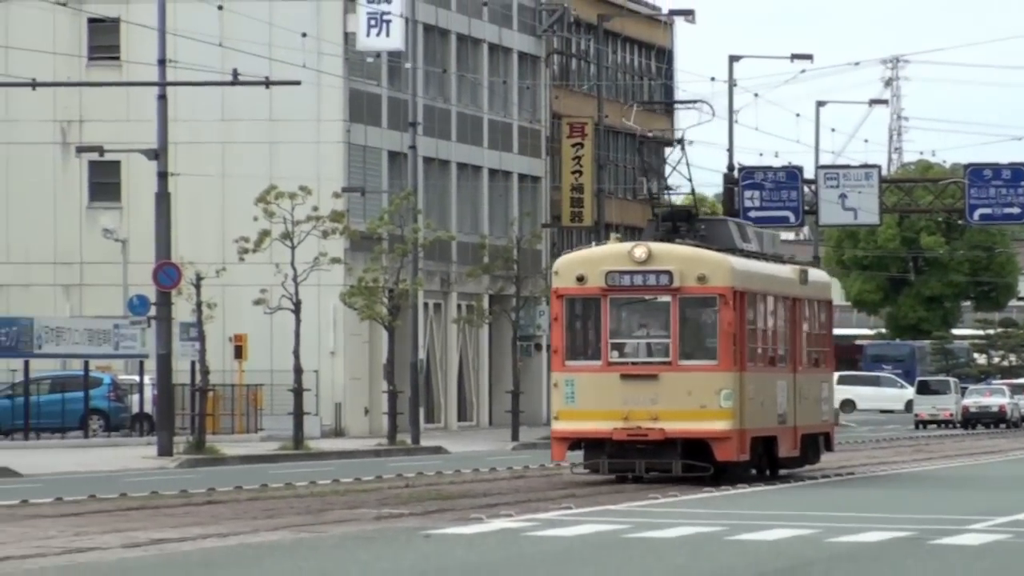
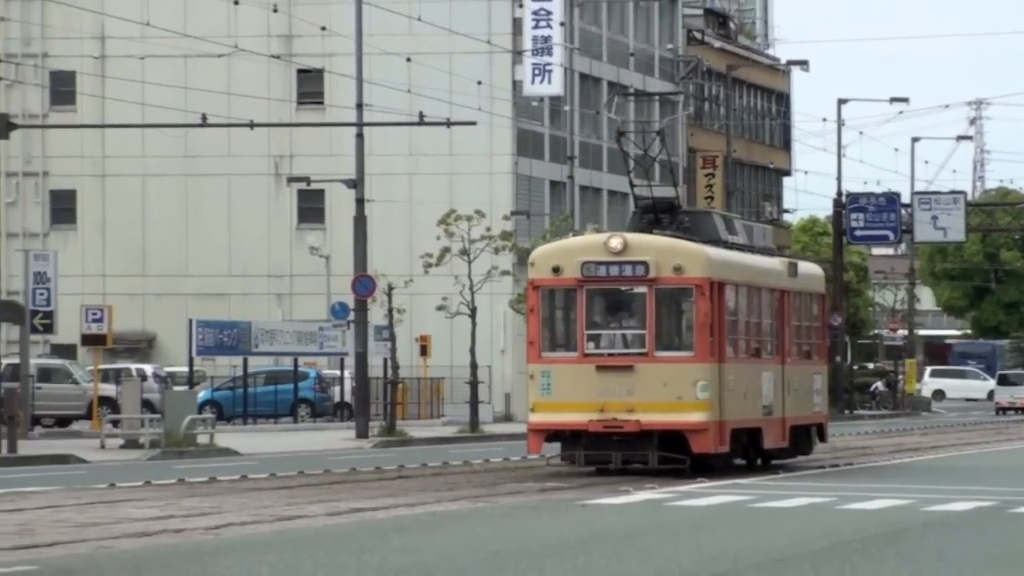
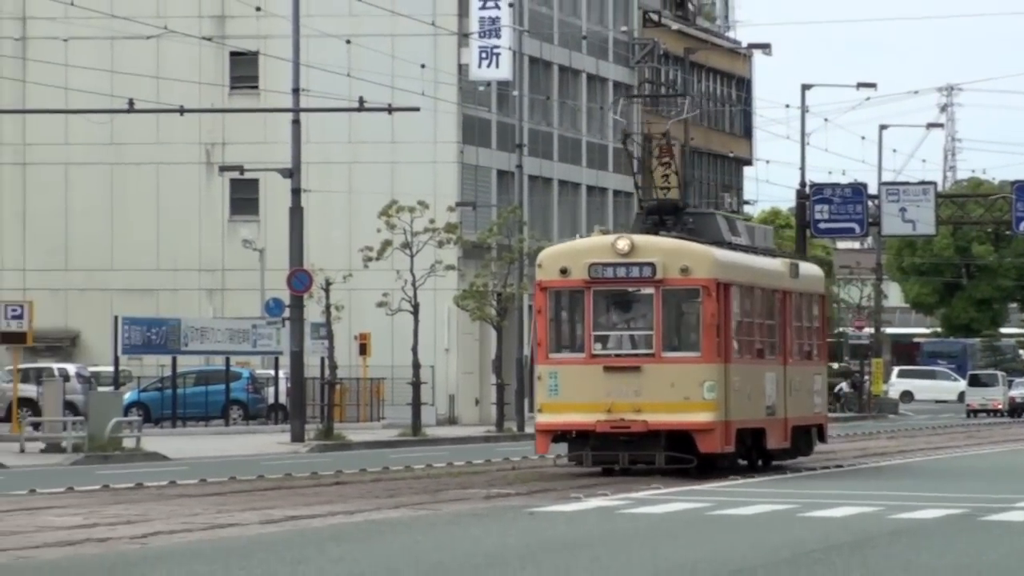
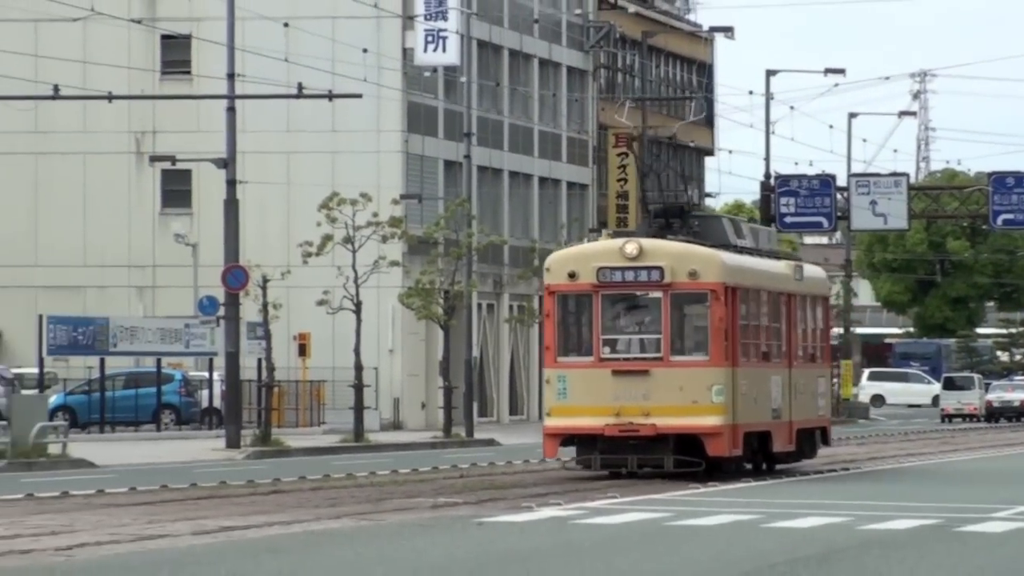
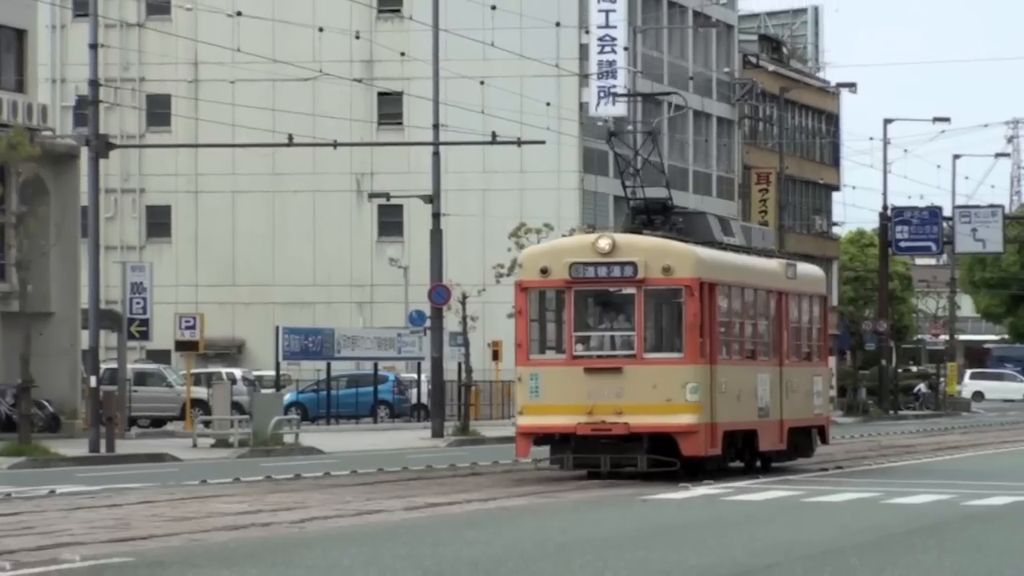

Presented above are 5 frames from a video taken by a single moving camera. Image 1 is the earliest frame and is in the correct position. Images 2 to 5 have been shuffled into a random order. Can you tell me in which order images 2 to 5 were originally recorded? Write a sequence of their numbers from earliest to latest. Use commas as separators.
4, 3, 2, 5
